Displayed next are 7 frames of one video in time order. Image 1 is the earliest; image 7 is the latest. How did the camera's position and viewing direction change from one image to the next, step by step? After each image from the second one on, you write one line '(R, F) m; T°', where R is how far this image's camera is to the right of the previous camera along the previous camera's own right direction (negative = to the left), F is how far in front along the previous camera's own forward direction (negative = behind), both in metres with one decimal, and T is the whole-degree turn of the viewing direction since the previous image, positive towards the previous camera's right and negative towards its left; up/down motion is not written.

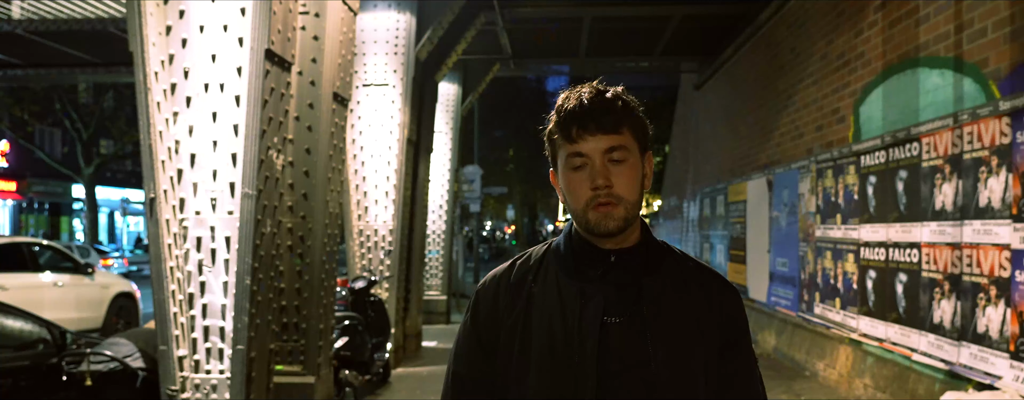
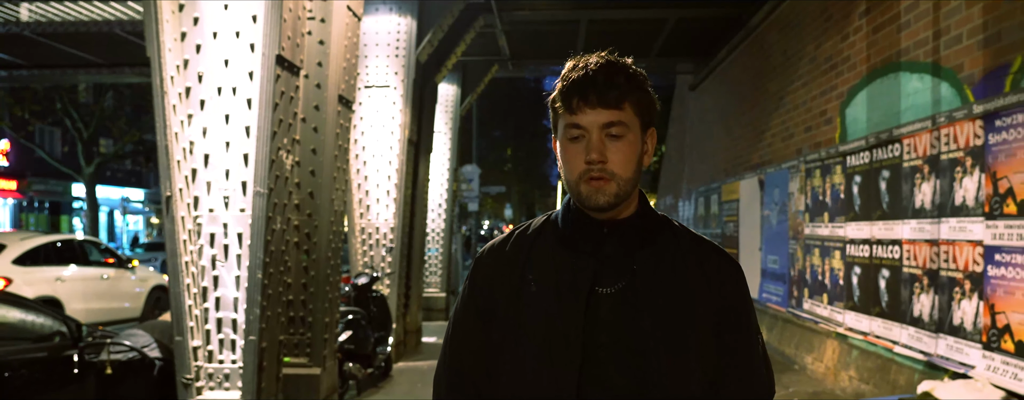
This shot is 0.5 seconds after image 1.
(0.0, -0.2) m; 0°
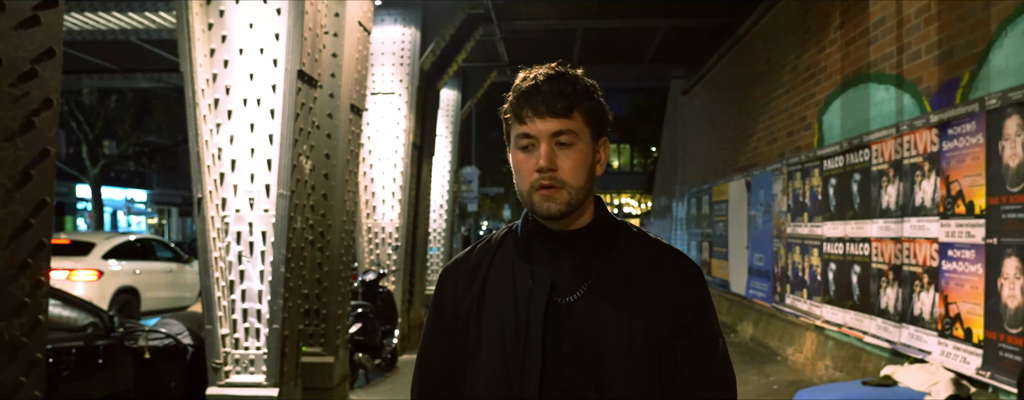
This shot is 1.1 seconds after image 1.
(0.0, -0.4) m; 0°
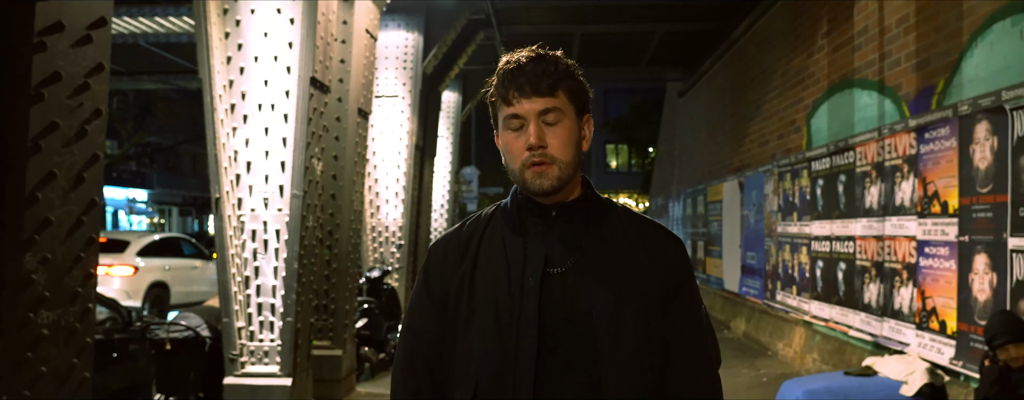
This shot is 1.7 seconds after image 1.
(0.0, -0.3) m; 0°
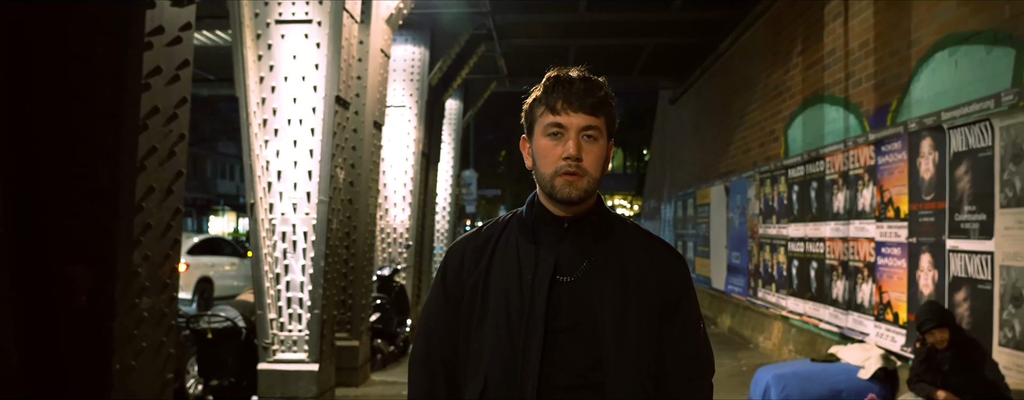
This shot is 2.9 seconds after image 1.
(0.0, -0.6) m; 0°
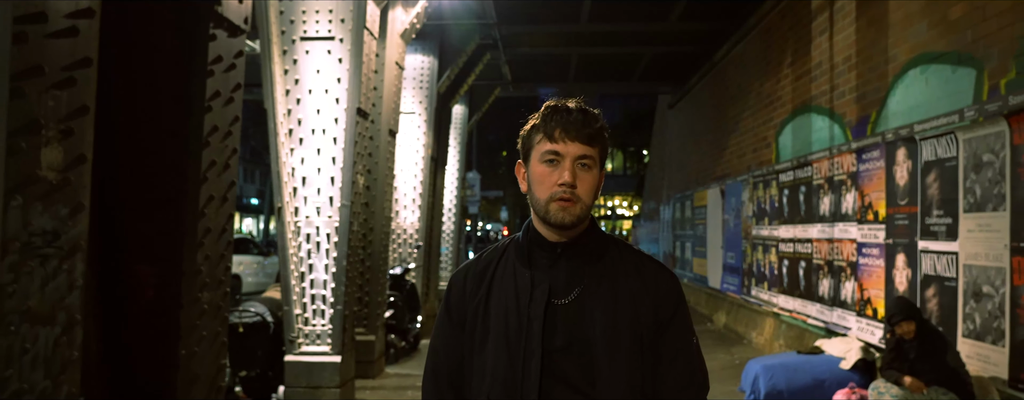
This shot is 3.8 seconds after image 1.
(-0.1, -0.4) m; 0°
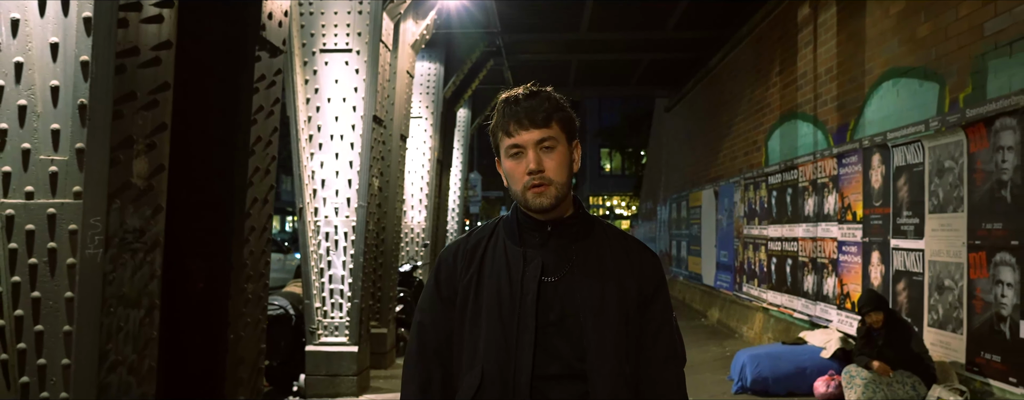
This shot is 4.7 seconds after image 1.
(0.0, -0.5) m; 0°
